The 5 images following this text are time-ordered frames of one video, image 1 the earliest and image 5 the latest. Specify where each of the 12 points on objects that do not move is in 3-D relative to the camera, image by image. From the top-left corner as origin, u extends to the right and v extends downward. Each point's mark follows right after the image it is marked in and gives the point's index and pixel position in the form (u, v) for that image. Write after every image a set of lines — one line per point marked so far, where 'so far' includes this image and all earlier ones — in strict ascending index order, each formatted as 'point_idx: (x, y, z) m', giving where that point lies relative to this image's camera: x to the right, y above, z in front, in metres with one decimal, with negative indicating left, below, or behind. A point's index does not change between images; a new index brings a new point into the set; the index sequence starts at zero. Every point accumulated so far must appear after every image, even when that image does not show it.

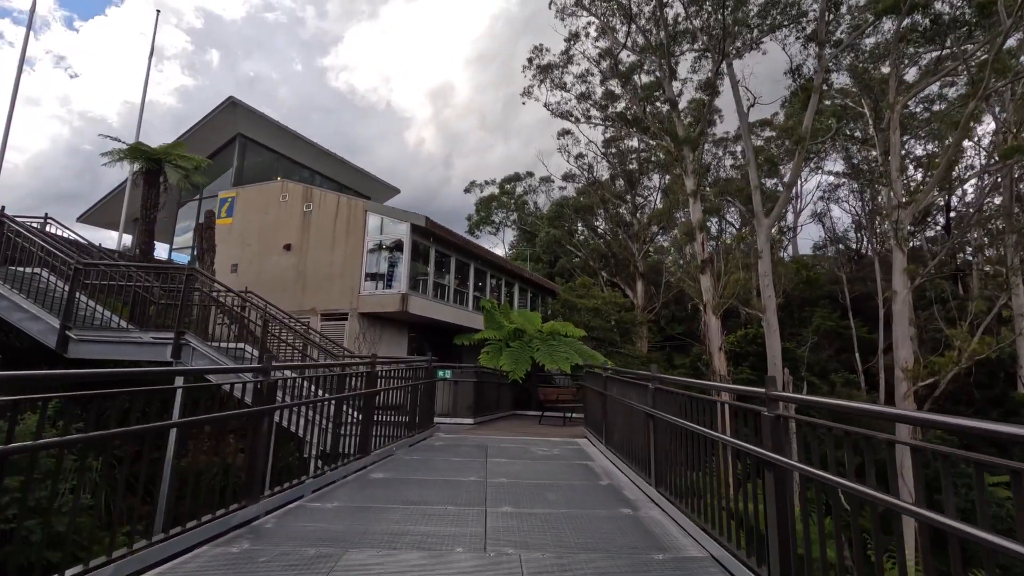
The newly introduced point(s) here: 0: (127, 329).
0: (-5.7, -0.6, +8.0) m
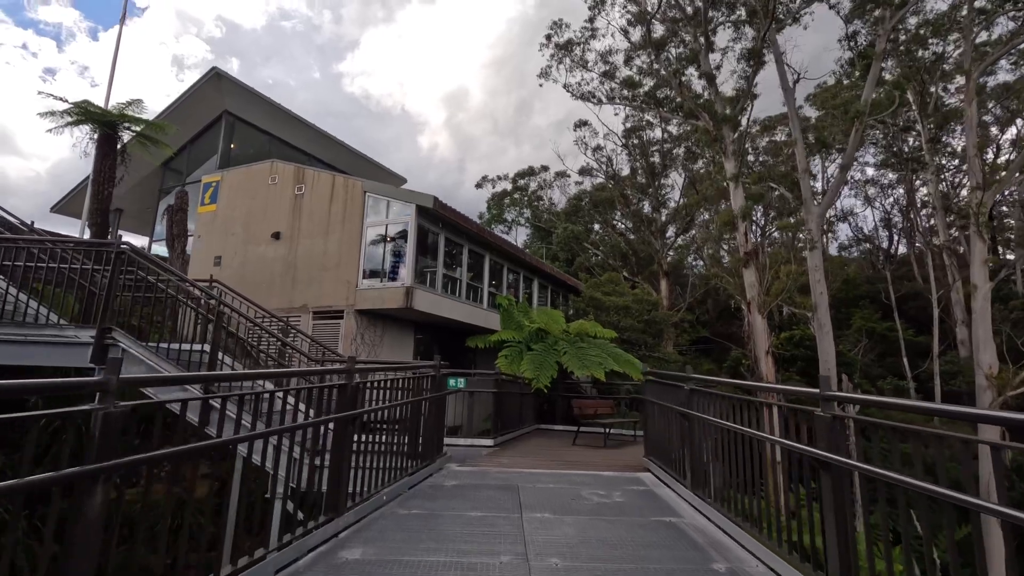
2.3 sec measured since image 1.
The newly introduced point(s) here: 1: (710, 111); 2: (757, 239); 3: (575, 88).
0: (-5.3, -0.4, +6.2) m
1: (+6.0, +5.4, +16.2) m
2: (+7.6, +1.5, +16.4) m
3: (+2.3, +7.3, +19.6) m
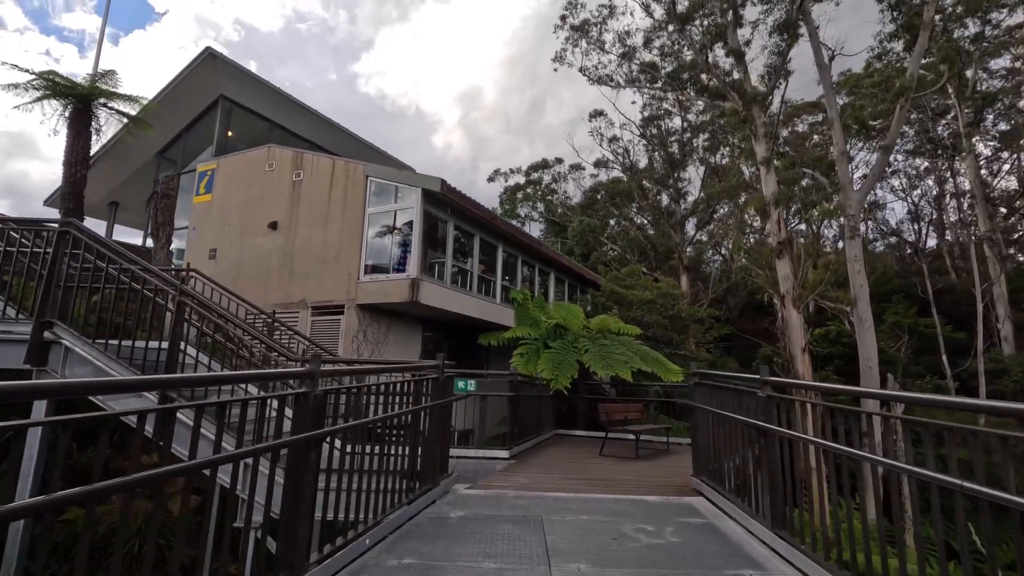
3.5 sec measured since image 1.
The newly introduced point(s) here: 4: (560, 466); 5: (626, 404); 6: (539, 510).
0: (-5.1, -0.3, +5.4) m
1: (+6.4, +5.6, +15.0) m
2: (+8.0, +1.7, +15.3) m
3: (+2.8, +7.5, +18.5) m
4: (+0.5, -2.1, +6.3) m
5: (+1.8, -1.9, +8.6) m
6: (+0.2, -1.7, +4.2) m
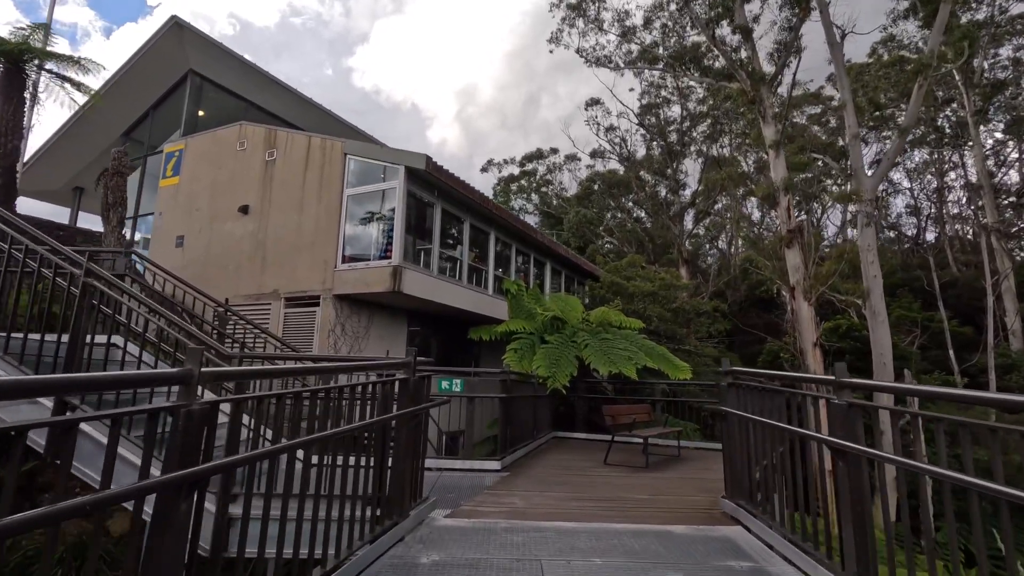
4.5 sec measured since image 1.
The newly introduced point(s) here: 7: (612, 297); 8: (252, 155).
0: (-5.2, -0.2, +4.4) m
1: (+6.2, +5.8, +14.2) m
2: (+7.8, +2.0, +14.5) m
3: (+2.5, +7.7, +17.6) m
4: (+0.5, -1.9, +5.4) m
5: (+1.7, -1.7, +7.8) m
6: (+0.2, -1.6, +3.3) m
7: (+2.8, -0.3, +15.0) m
8: (-5.1, +2.6, +10.5) m
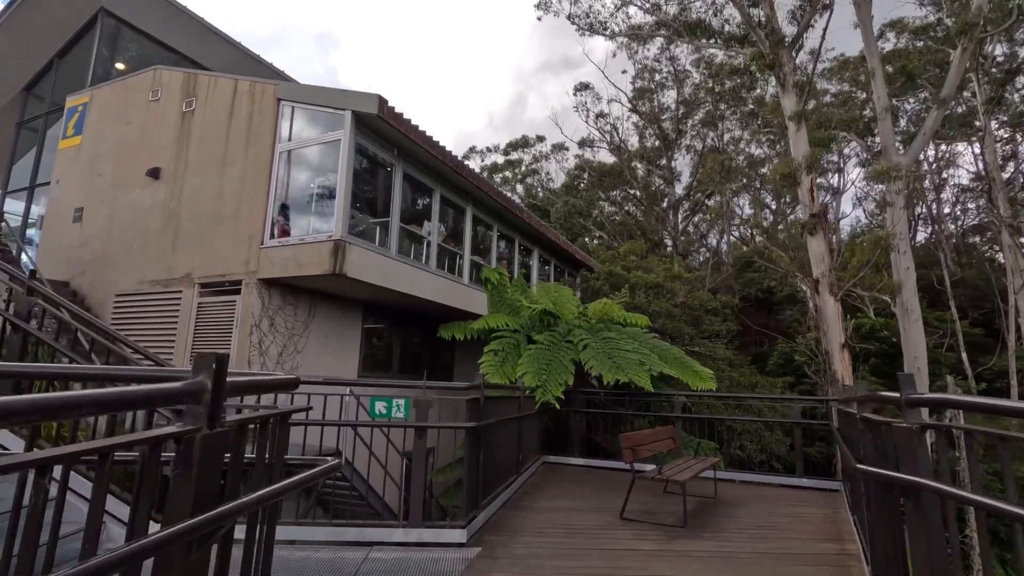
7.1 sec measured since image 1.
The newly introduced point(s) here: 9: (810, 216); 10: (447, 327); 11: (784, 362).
0: (-5.3, +0.1, +2.3) m
1: (+5.8, +6.0, +12.4) m
2: (+7.4, +2.1, +12.7) m
3: (+2.1, +7.9, +15.7) m
4: (+0.3, -1.7, +3.5) m
5: (+1.5, -1.5, +5.9) m
6: (0.0, -1.4, +1.3) m
7: (+2.3, -0.1, +13.1) m
8: (-5.4, +2.8, +8.4) m
9: (+6.5, +1.6, +11.8) m
10: (-1.0, -0.6, +8.0) m
11: (+7.5, -2.1, +15.0) m
